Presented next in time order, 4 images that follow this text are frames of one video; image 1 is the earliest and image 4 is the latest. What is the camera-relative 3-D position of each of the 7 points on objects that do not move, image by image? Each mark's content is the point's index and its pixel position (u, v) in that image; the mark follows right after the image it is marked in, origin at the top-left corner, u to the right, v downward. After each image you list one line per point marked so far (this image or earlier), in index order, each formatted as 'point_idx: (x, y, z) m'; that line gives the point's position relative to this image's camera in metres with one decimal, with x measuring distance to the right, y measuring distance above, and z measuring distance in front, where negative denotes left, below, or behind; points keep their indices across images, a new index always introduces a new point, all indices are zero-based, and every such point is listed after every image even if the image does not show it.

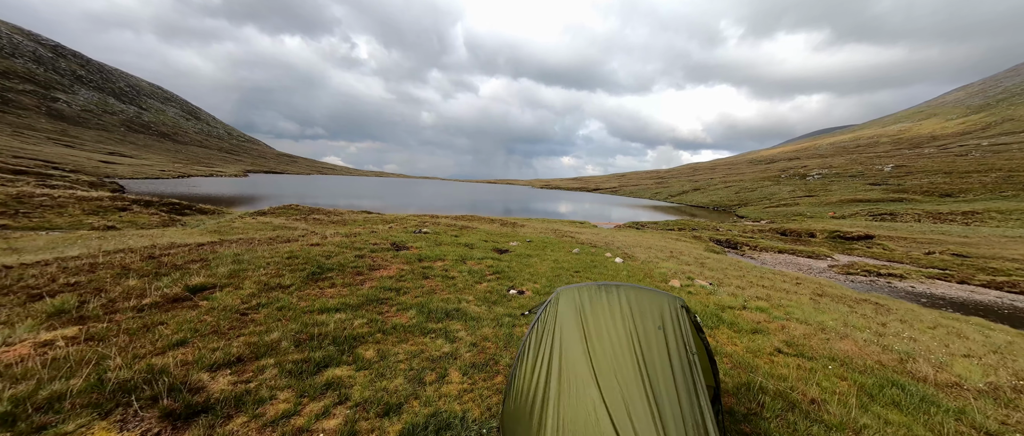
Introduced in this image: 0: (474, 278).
0: (-1.7, -2.8, +17.1) m
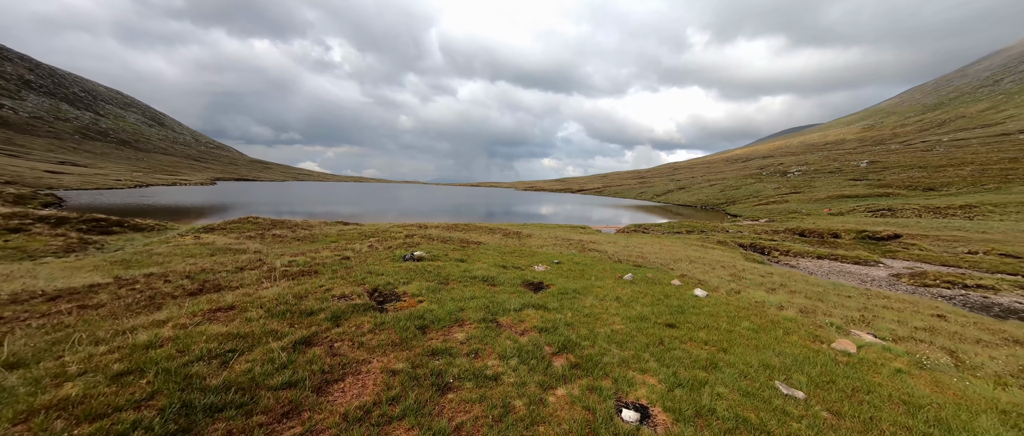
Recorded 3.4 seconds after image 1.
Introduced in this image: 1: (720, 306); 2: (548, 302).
0: (+0.6, -3.7, +8.7) m
1: (+9.4, -4.1, +16.8) m
2: (+1.4, -3.4, +15.1) m
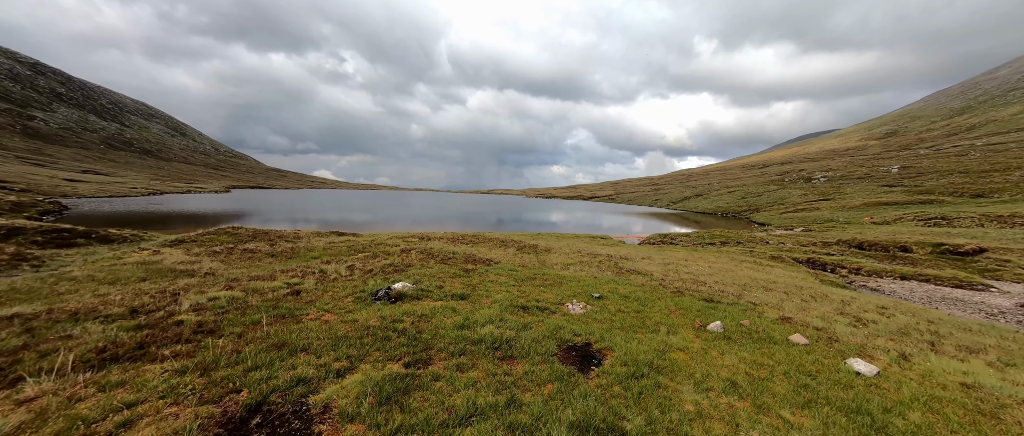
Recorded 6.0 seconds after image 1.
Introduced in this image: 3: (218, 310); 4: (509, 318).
0: (+1.2, -4.2, +1.3) m
1: (+10.3, -4.7, +9.0) m
2: (+2.2, -4.0, +7.6) m
3: (-10.5, -3.3, +13.2) m
4: (-0.1, -3.4, +12.7) m
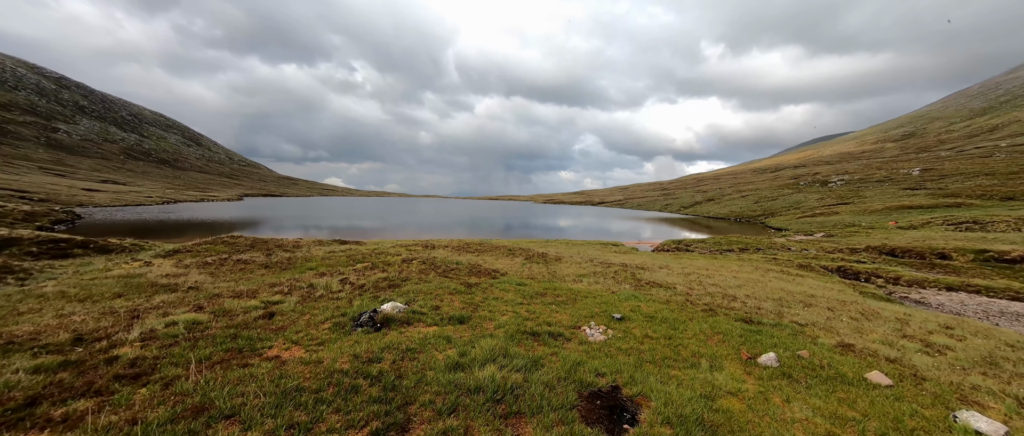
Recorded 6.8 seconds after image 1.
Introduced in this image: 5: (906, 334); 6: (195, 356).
0: (+1.1, -4.3, -1.2) m
1: (+10.4, -4.9, +6.4) m
2: (+2.3, -4.2, +5.2) m
3: (-10.3, -3.6, +11.0) m
4: (+0.1, -3.7, +10.3) m
5: (+18.5, -5.4, +17.3) m
6: (-8.0, -3.4, +9.3) m
